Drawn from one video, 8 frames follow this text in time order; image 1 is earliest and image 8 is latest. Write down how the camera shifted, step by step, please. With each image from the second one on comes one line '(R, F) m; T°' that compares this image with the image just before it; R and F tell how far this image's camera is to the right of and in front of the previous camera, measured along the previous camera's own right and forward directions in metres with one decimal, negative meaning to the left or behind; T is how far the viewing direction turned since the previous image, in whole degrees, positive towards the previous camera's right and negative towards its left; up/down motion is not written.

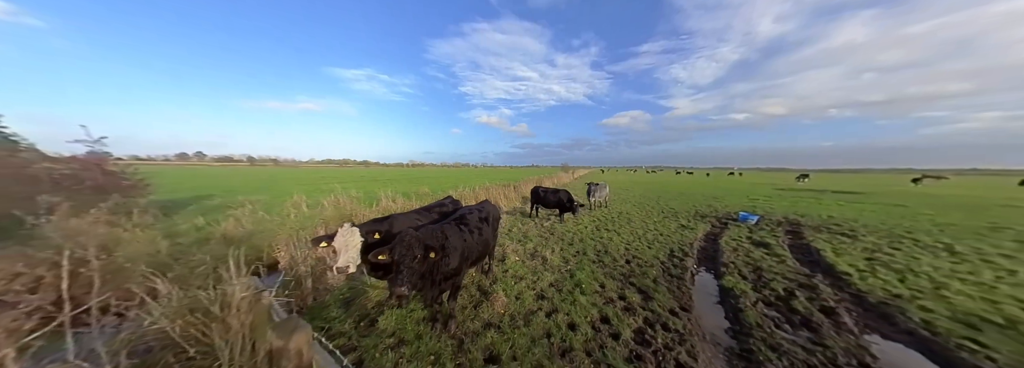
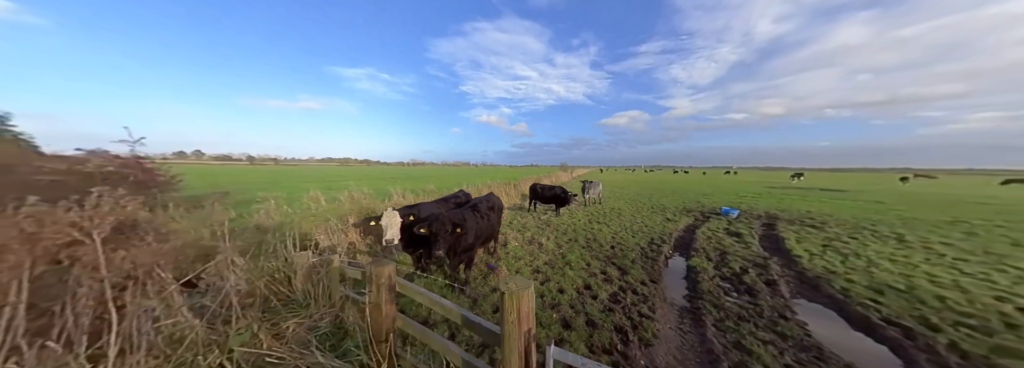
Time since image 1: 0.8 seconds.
(0.0, -1.1) m; 0°
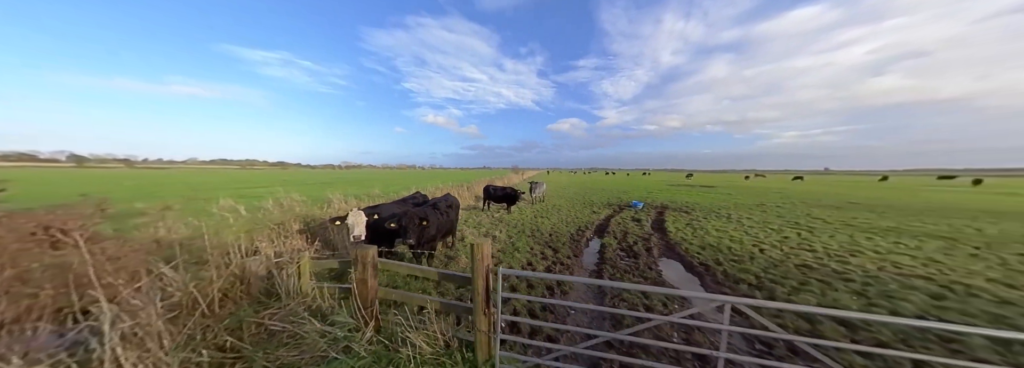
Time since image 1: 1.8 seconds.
(-0.1, -1.3) m; +13°
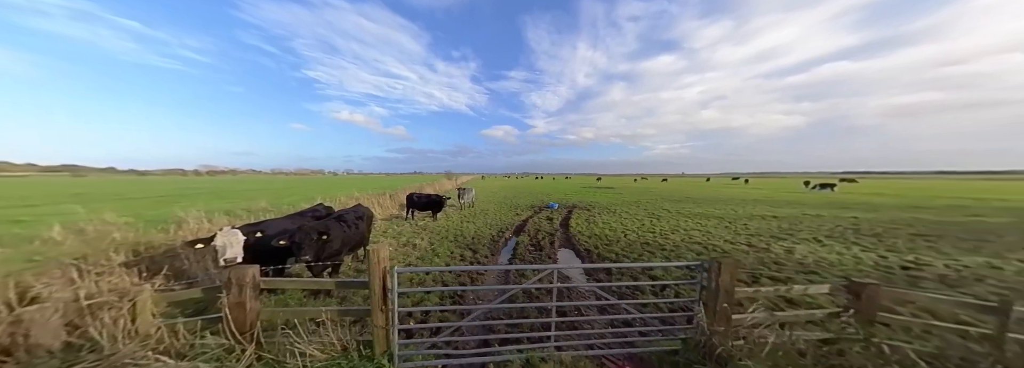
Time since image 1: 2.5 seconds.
(+0.5, -0.8) m; +17°
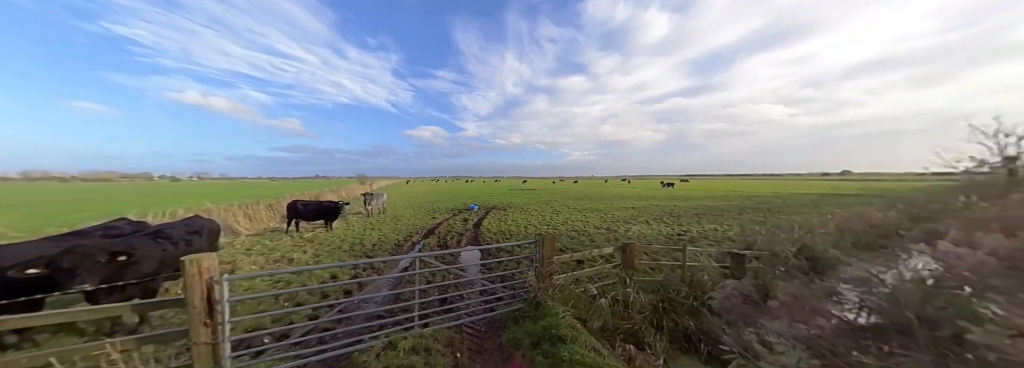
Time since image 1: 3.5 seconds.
(+0.9, -0.7) m; +18°
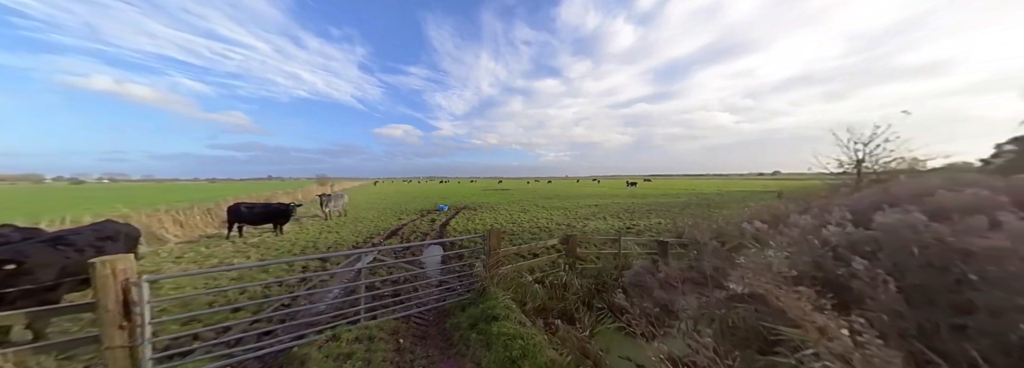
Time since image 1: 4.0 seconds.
(+0.5, -0.4) m; +6°
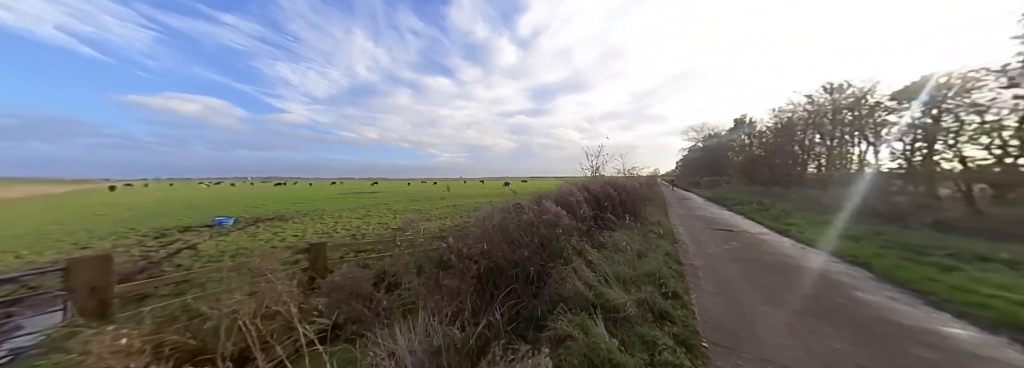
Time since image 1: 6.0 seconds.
(+2.8, -0.6) m; +29°
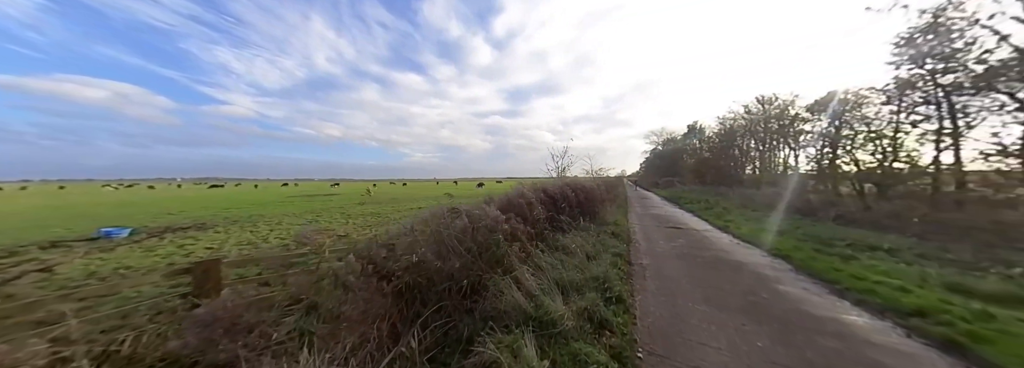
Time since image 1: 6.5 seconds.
(+0.6, +0.3) m; +7°
